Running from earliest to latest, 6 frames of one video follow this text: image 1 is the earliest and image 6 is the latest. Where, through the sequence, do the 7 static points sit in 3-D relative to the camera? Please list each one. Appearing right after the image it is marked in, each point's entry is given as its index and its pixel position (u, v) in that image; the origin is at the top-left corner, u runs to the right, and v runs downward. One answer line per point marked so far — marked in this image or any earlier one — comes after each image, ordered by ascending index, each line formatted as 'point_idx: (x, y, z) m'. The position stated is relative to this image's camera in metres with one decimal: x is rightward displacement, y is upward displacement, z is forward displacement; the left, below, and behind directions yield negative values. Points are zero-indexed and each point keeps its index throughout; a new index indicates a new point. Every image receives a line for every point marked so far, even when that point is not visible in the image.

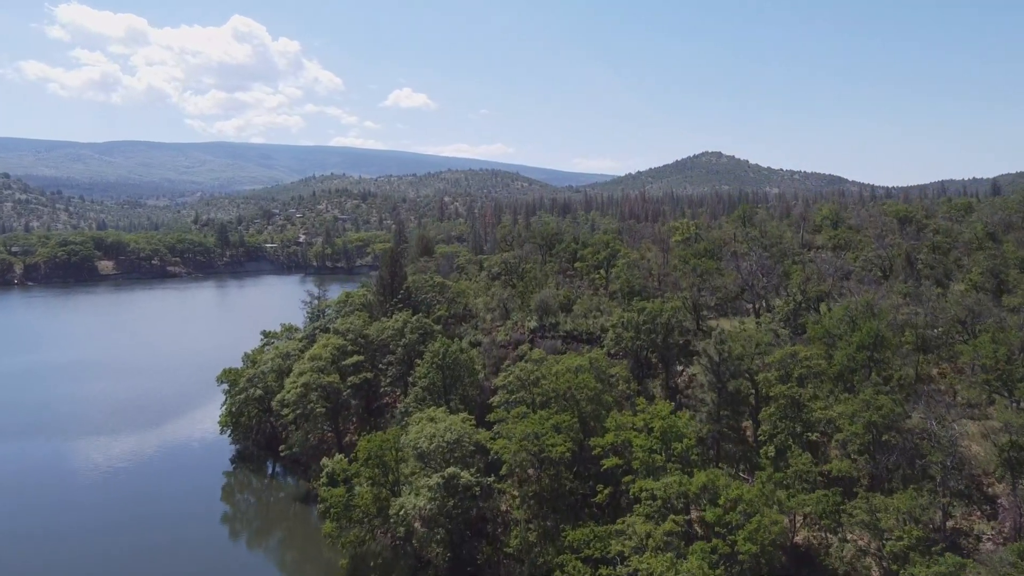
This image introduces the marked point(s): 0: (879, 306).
0: (+7.2, -0.3, +15.8) m
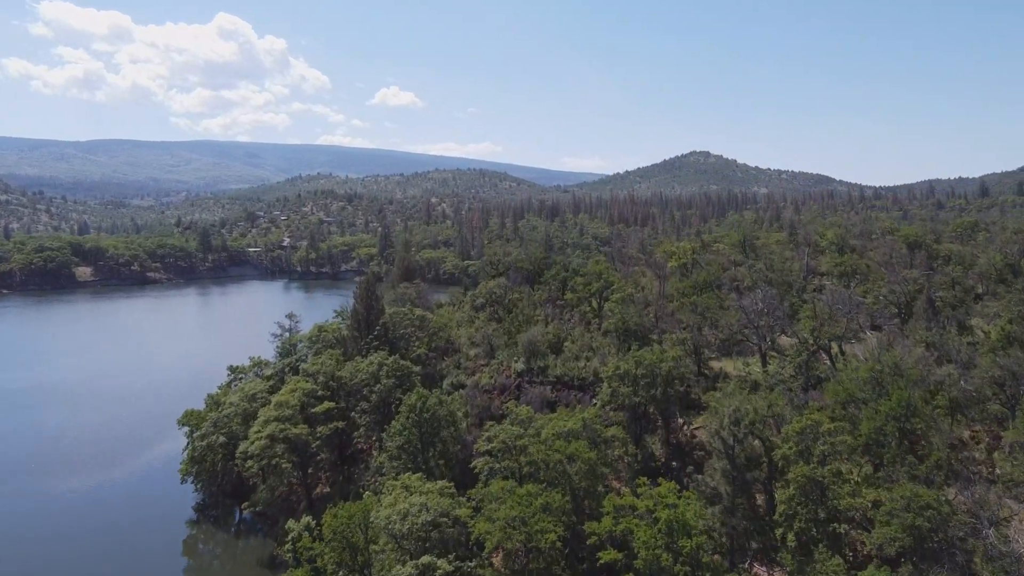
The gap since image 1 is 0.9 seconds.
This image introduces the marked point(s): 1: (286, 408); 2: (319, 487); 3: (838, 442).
0: (+6.9, -1.3, +14.3) m
1: (-5.2, -2.7, +18.5) m
2: (-4.6, -4.7, +19.1) m
3: (+4.8, -2.2, +11.9) m
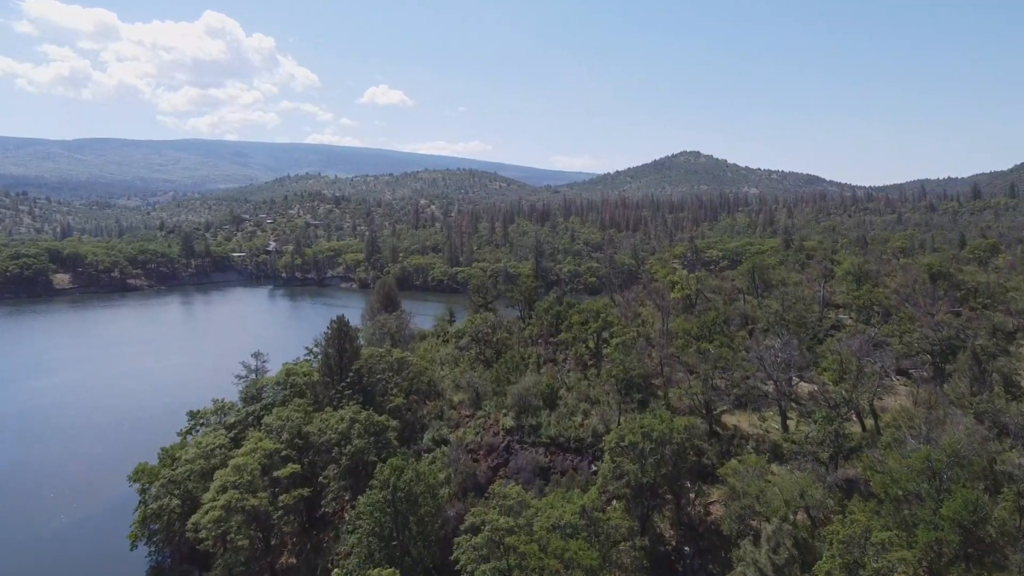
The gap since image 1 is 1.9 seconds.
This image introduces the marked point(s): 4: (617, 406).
0: (+6.8, -2.2, +12.3) m
1: (-5.4, -3.7, +16.3) m
2: (-4.8, -5.7, +17.0) m
3: (+4.6, -3.2, +9.8) m
4: (+2.2, -2.4, +16.9) m
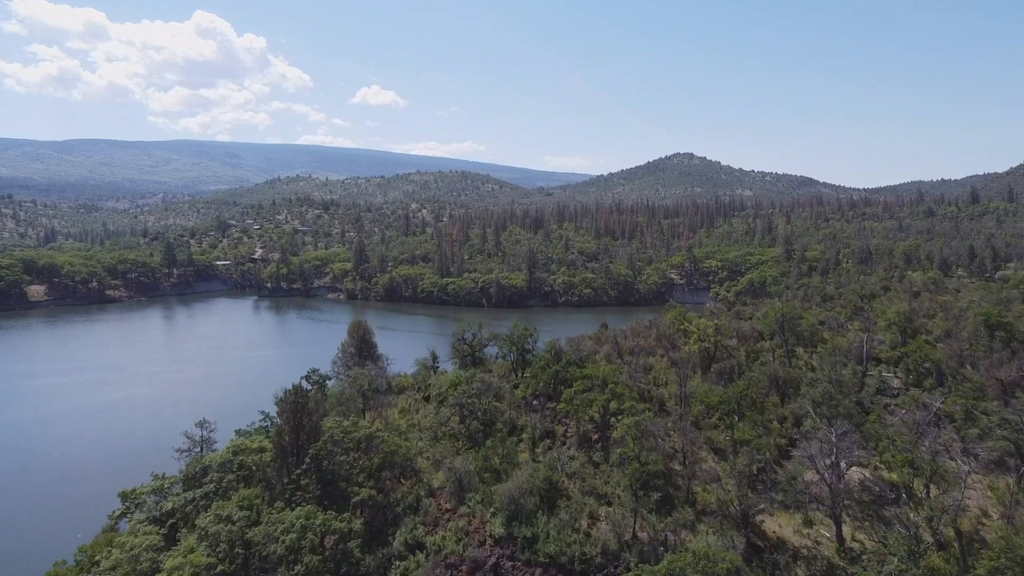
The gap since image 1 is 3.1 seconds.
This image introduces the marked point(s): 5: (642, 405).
0: (+6.6, -3.5, +9.1) m
1: (-5.6, -5.0, +13.1) m
2: (-5.0, -7.0, +13.7) m
3: (+4.5, -4.5, +6.7) m
4: (+2.0, -3.7, +13.7) m
5: (+2.8, -2.4, +17.3) m
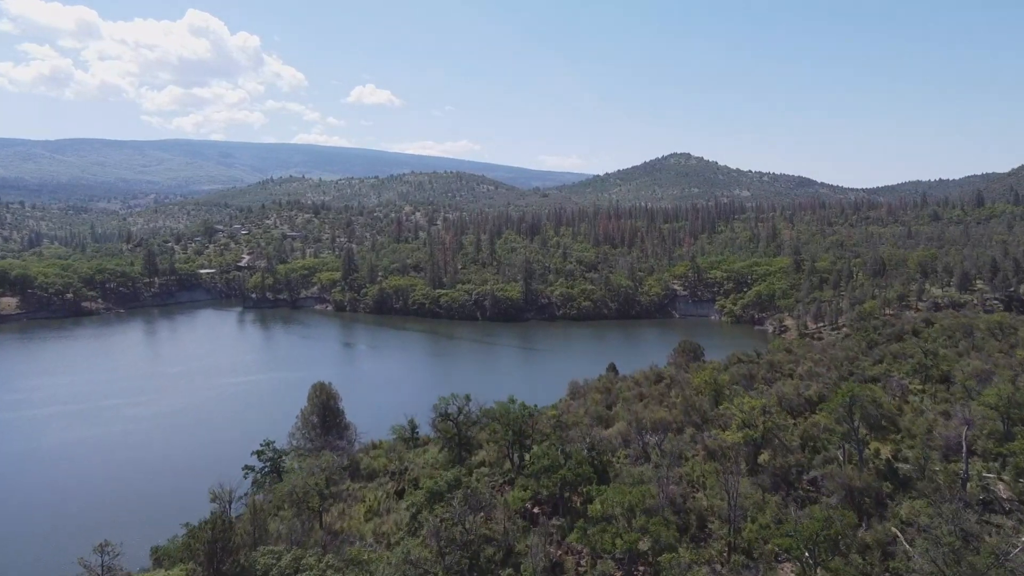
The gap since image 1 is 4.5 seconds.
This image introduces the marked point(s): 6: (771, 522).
0: (+6.6, -5.0, +4.9) m
1: (-5.6, -6.5, +8.8) m
2: (-5.0, -8.4, +9.5) m
3: (+4.5, -5.9, +2.5) m
4: (+2.0, -5.2, +9.5) m
5: (+2.7, -3.9, +13.1) m
6: (+4.5, -3.7, +13.1) m
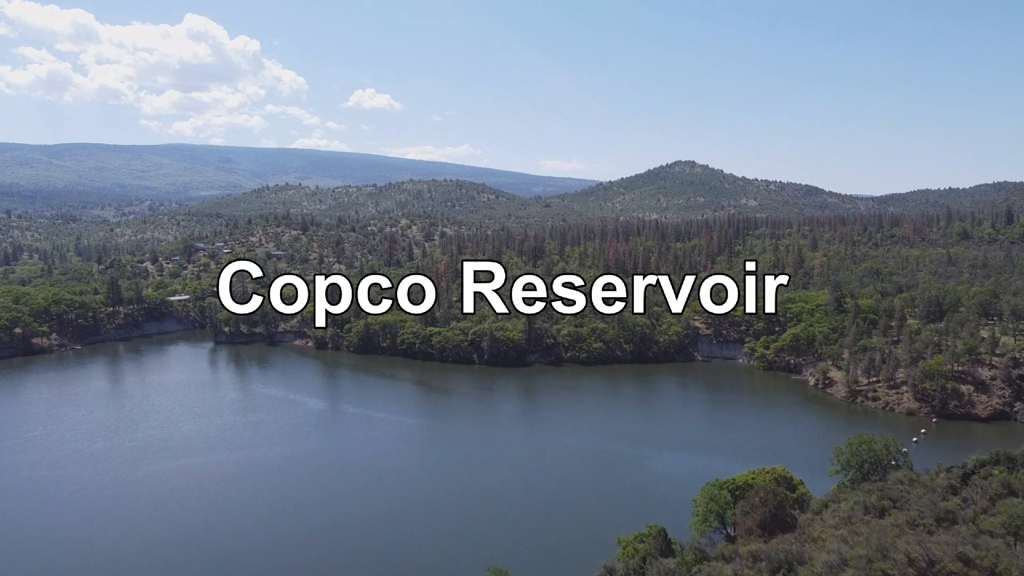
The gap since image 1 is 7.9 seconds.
0: (+6.6, -8.3, -5.2) m
1: (-5.6, -9.8, -1.3) m
2: (-5.0, -11.7, -0.7) m
3: (+4.5, -9.2, -7.7) m
4: (+2.0, -8.5, -0.7) m
5: (+2.7, -7.2, +3.0) m
6: (+4.6, -7.0, +3.0) m
